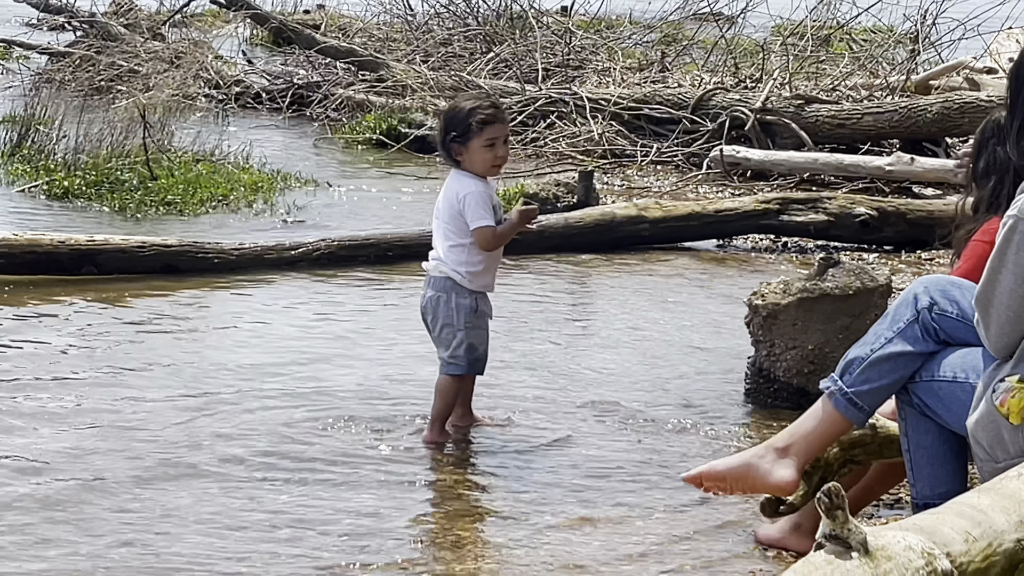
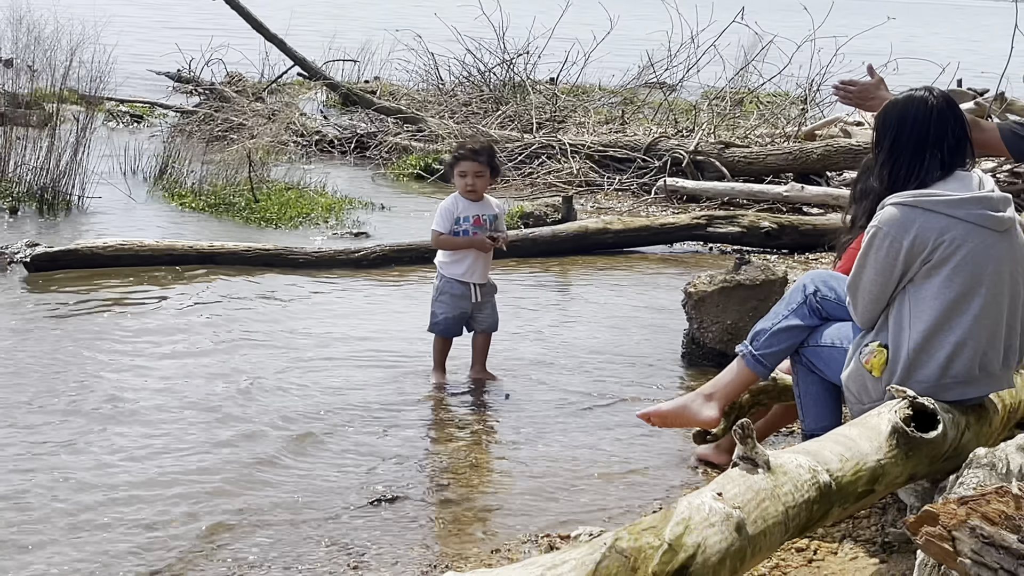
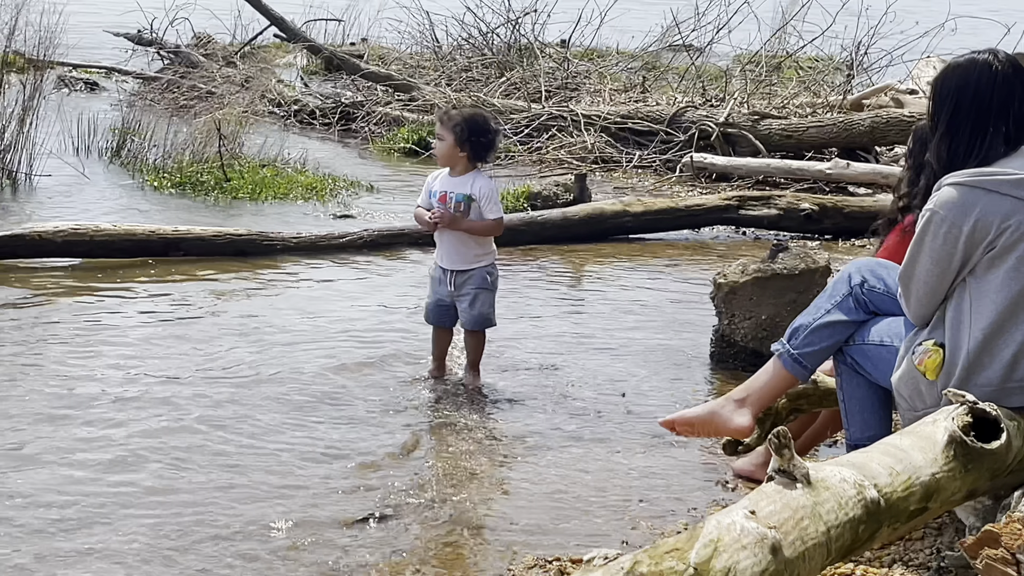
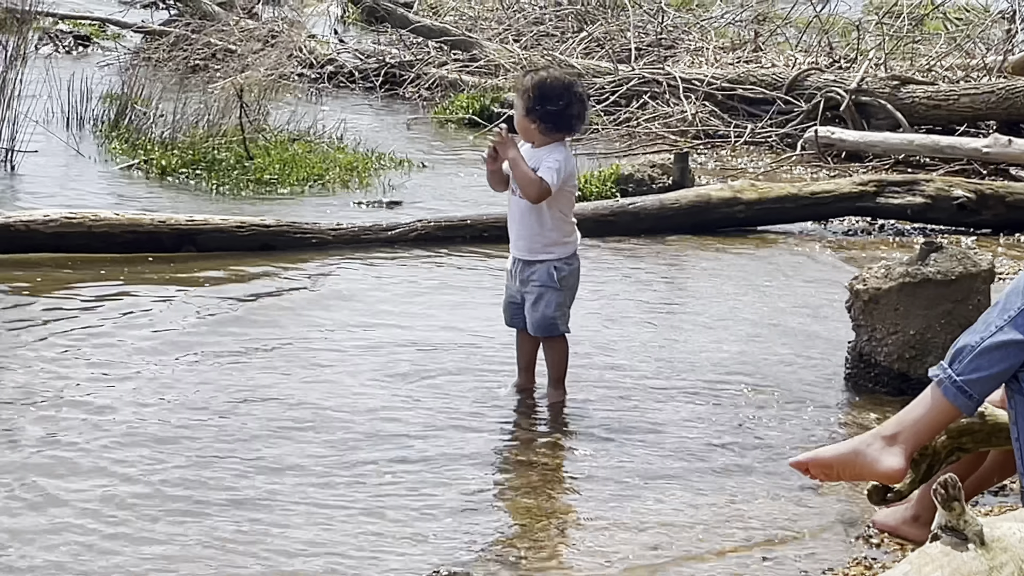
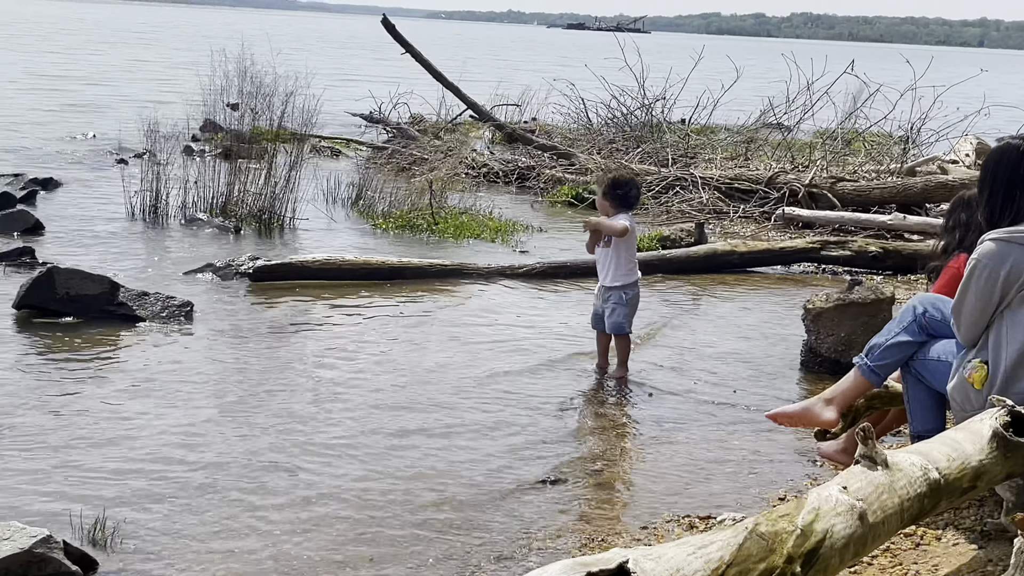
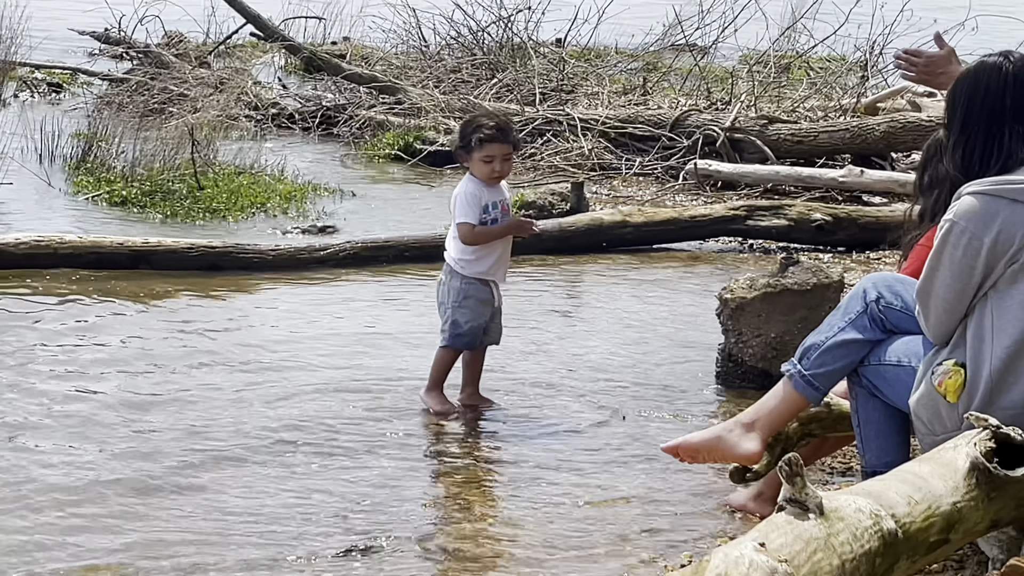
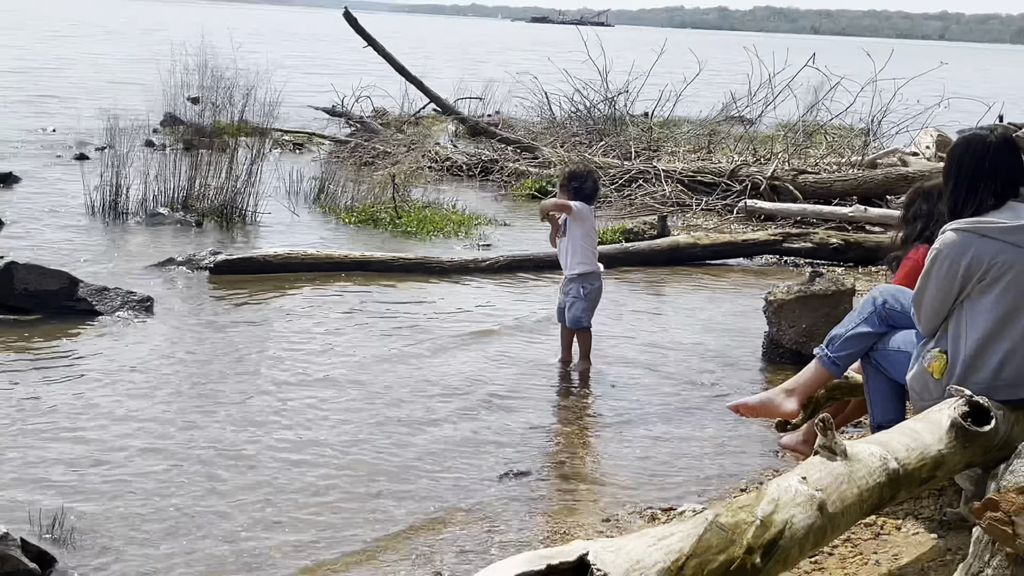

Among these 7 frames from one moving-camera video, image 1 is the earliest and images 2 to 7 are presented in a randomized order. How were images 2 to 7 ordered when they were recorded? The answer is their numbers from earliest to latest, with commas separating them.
6, 2, 3, 4, 7, 5
